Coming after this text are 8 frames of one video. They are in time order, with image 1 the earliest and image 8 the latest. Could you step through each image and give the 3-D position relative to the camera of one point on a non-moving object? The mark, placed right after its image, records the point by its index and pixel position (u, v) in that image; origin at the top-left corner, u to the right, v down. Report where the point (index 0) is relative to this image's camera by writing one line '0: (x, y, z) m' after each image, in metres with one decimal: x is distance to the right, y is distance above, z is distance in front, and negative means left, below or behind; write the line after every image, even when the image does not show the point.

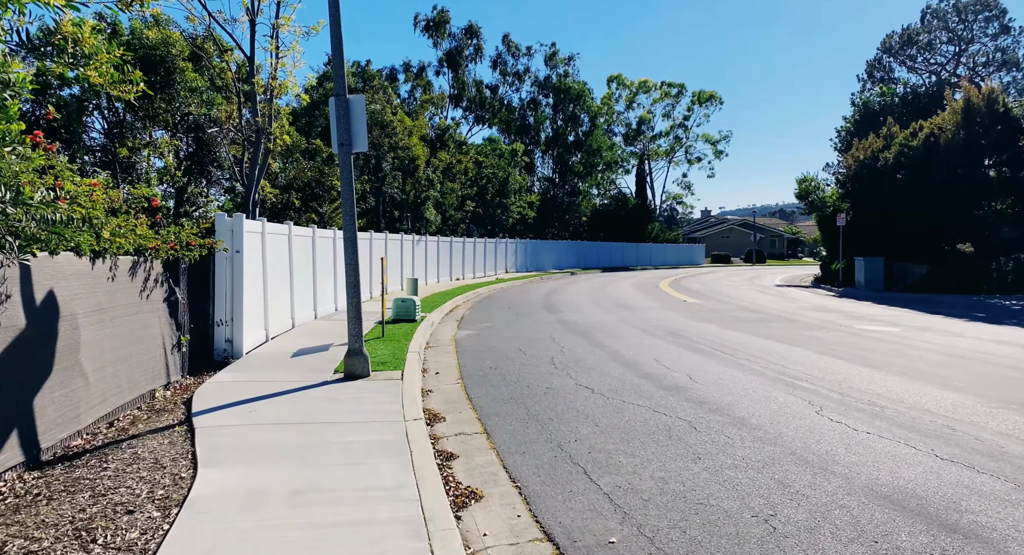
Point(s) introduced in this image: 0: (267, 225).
0: (-4.6, +1.0, +13.2) m
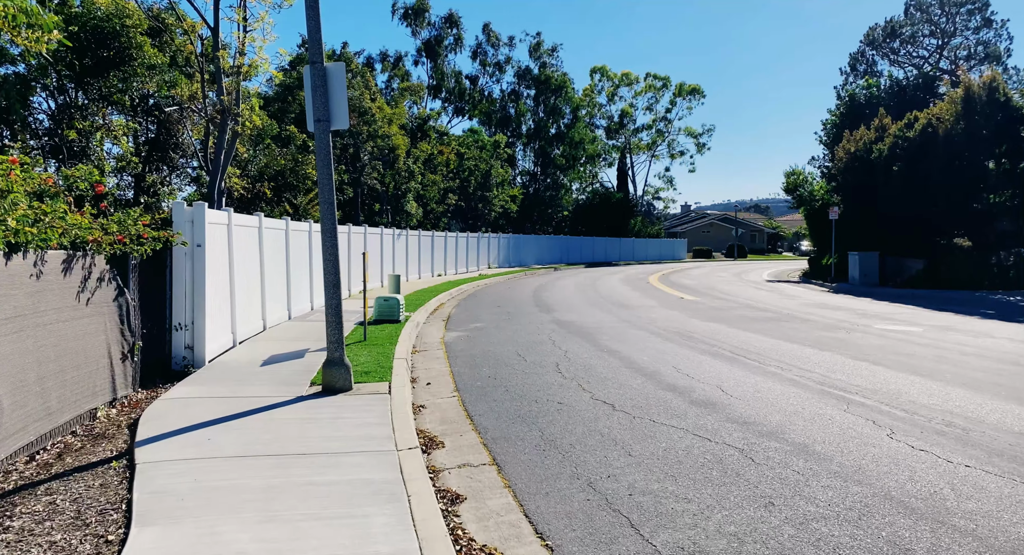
0: (-4.7, +1.1, +11.9) m
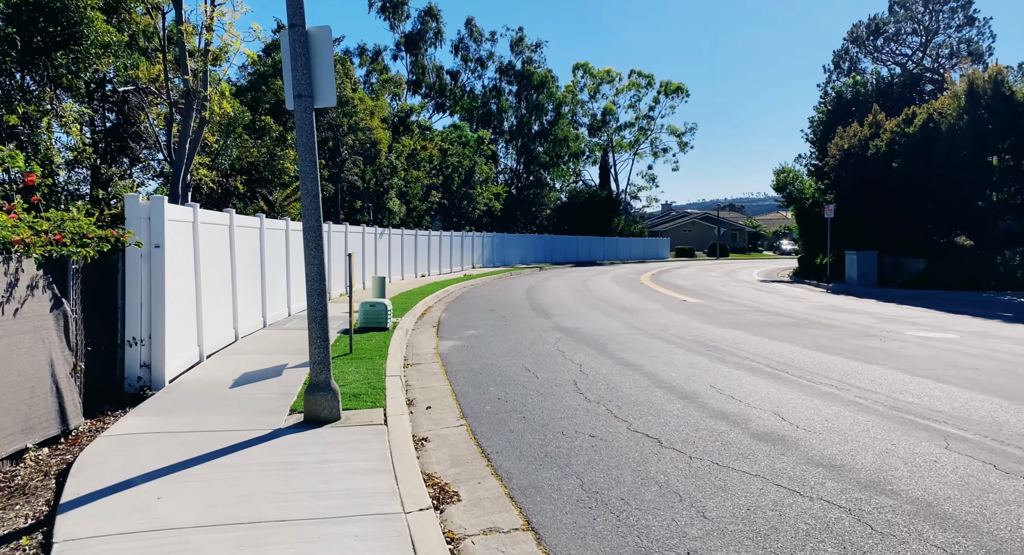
0: (-4.7, +1.0, +10.5) m
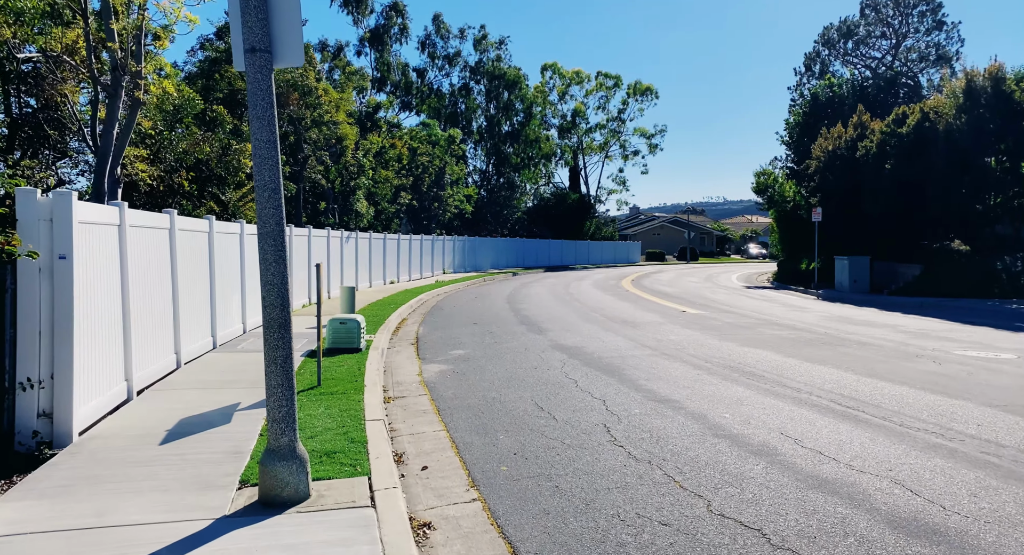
0: (-4.6, +0.8, +8.6) m
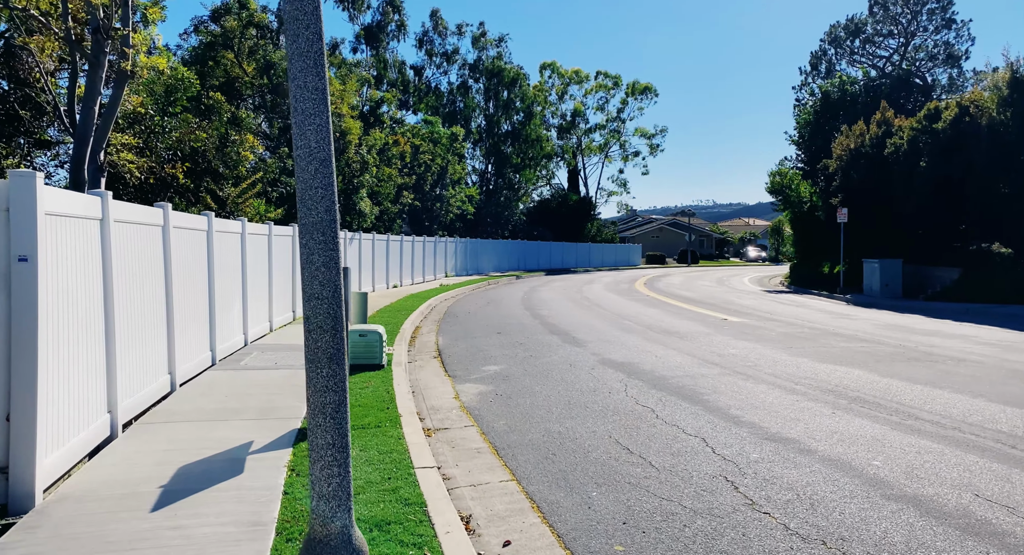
0: (-3.9, +0.7, +7.0) m
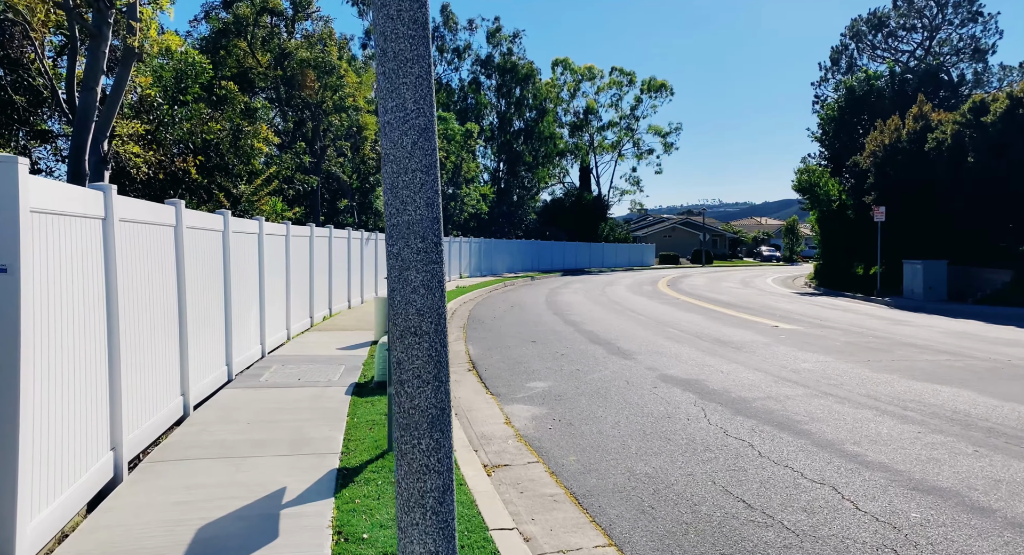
0: (-3.3, +0.6, +5.9) m
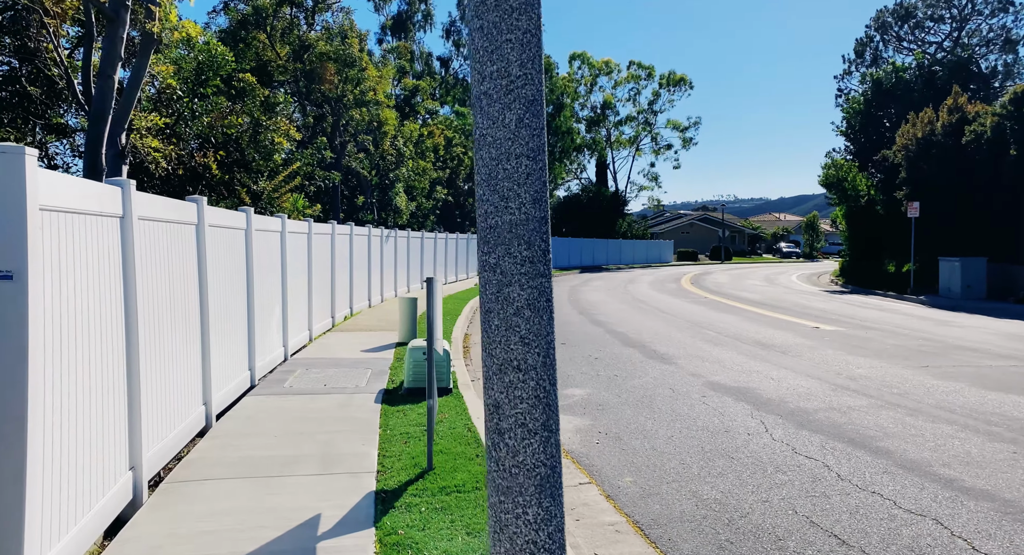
0: (-2.9, +0.6, +5.4) m
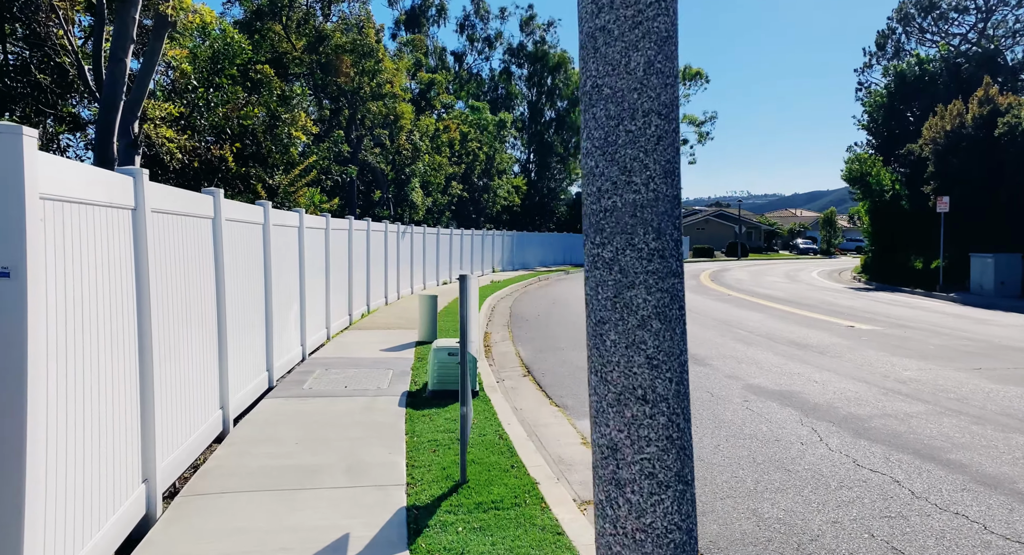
0: (-2.6, +0.6, +5.0) m
